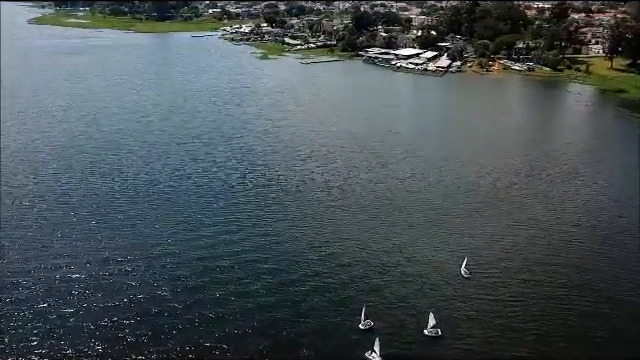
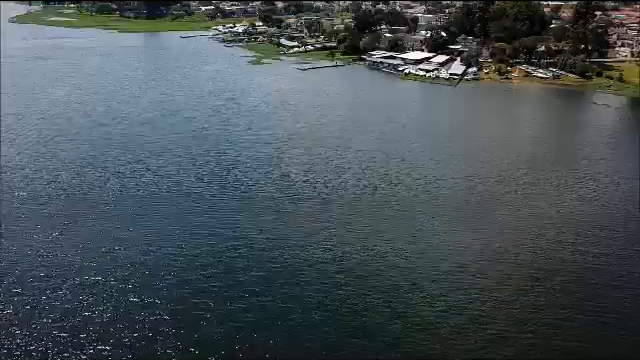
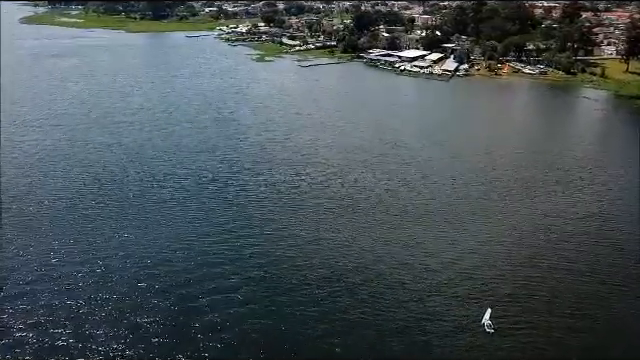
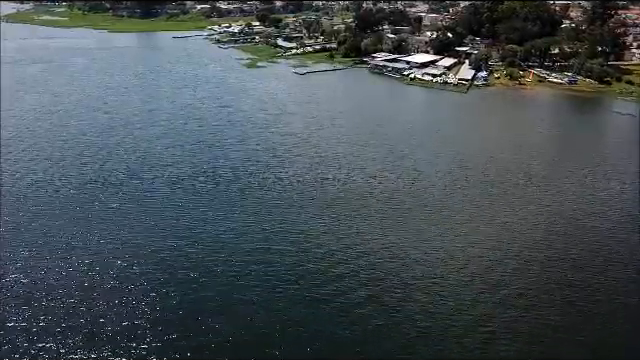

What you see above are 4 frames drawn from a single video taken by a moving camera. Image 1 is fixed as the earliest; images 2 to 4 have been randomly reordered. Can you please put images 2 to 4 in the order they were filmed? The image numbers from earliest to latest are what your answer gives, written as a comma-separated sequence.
3, 2, 4
